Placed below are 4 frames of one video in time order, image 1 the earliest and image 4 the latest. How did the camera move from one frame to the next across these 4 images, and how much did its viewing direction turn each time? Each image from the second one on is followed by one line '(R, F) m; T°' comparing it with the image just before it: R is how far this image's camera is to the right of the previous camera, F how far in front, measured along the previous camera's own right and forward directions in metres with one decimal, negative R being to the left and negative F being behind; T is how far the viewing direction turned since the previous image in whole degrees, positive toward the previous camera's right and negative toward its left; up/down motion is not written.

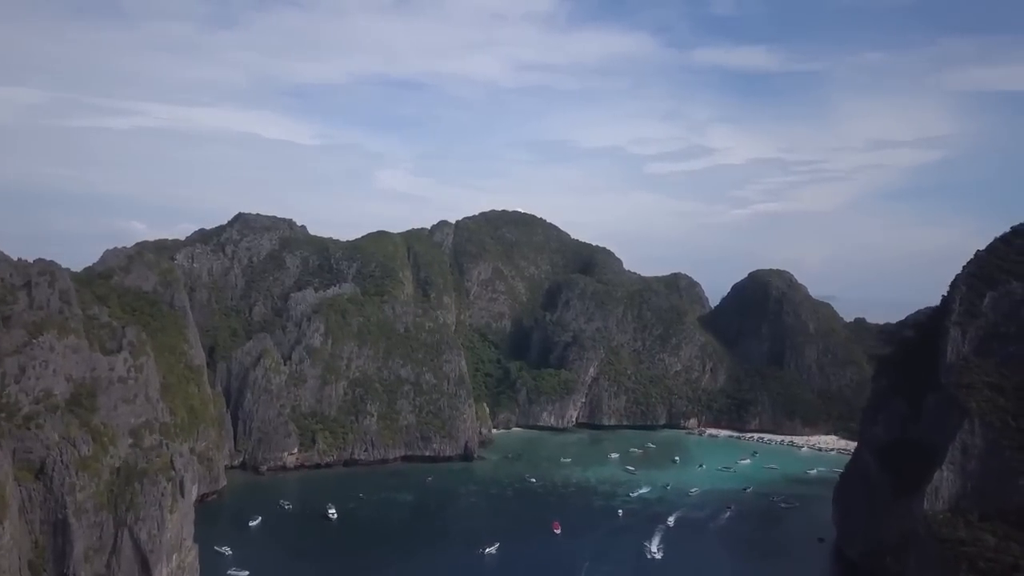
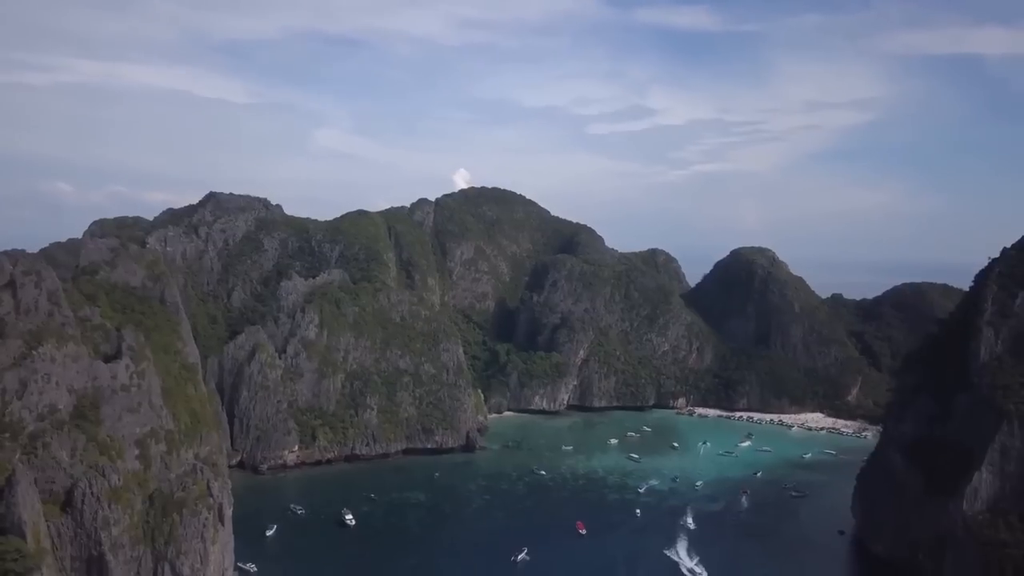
(-5.4, +1.9) m; +4°
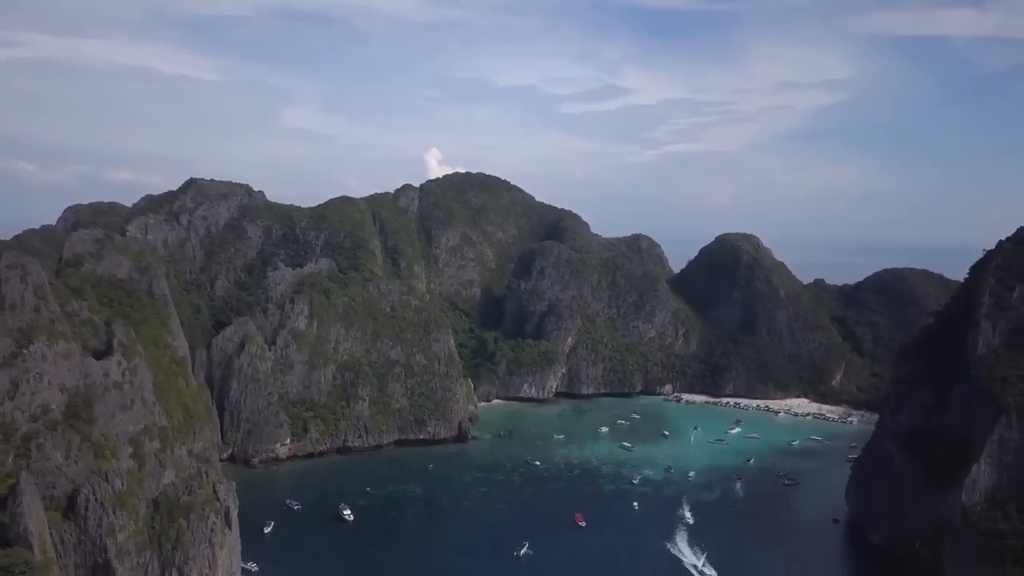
(-1.8, +0.5) m; +2°
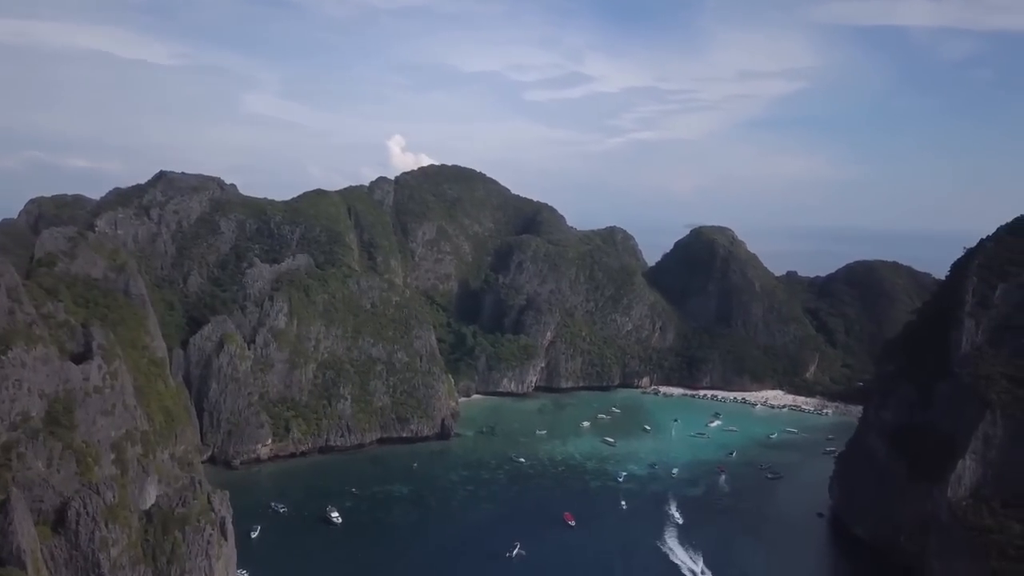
(-1.6, +0.4) m; +2°
